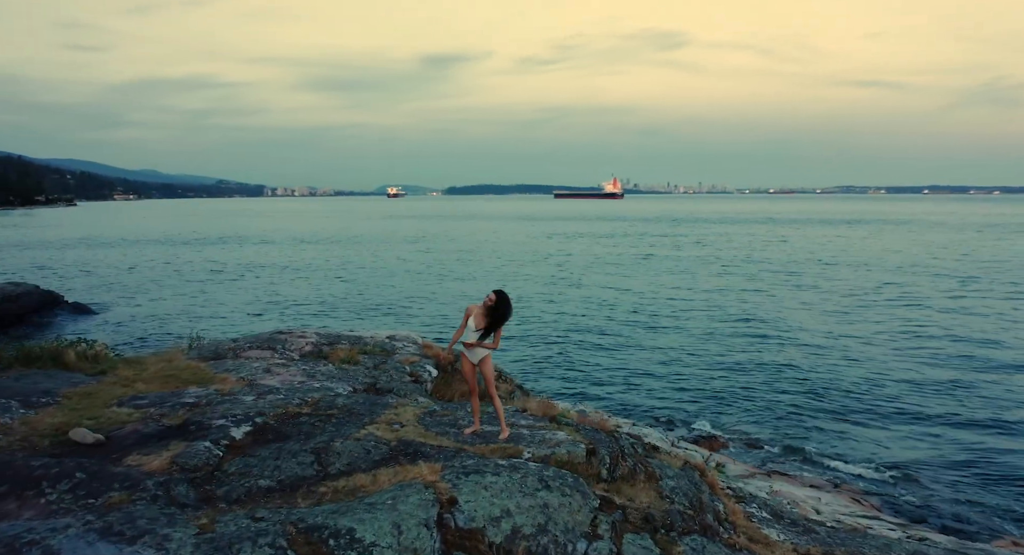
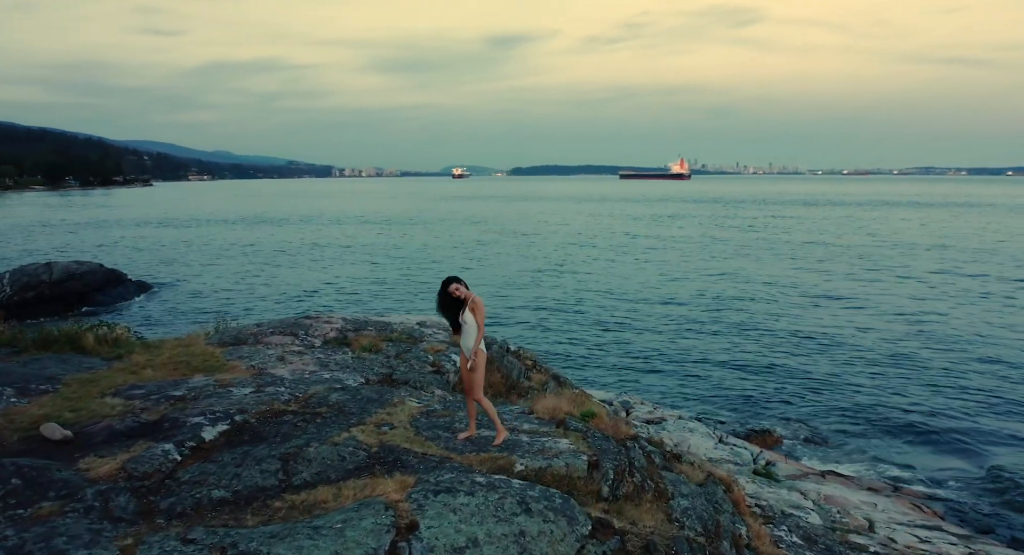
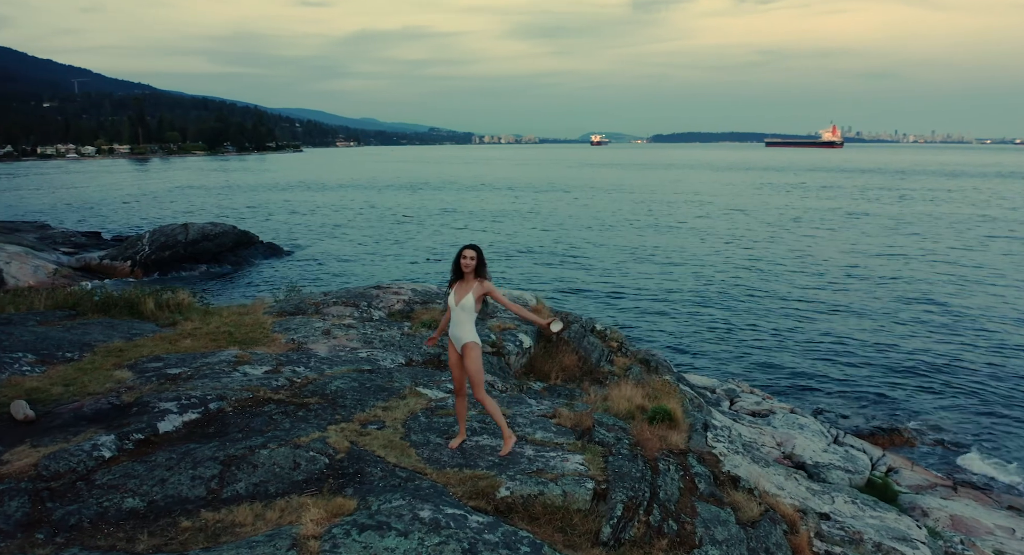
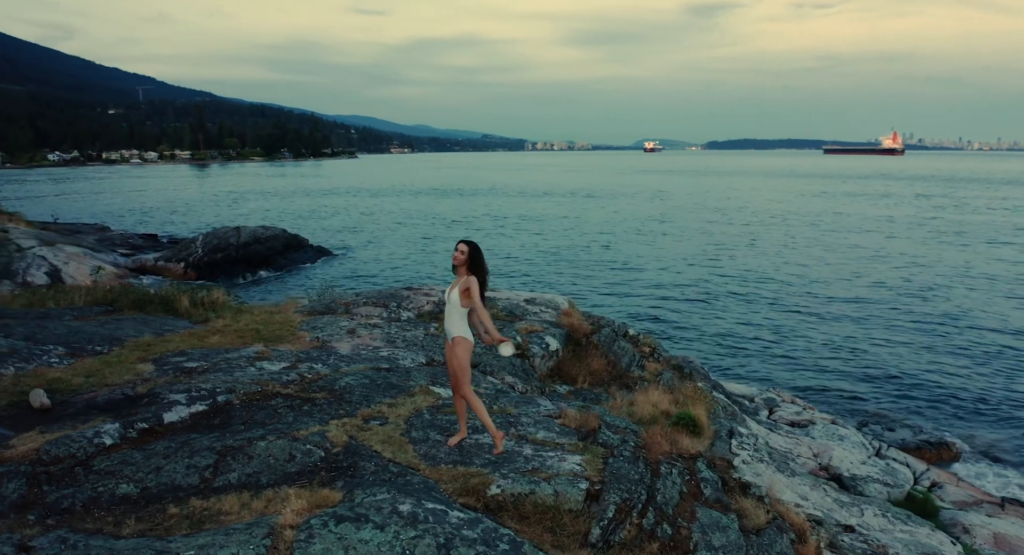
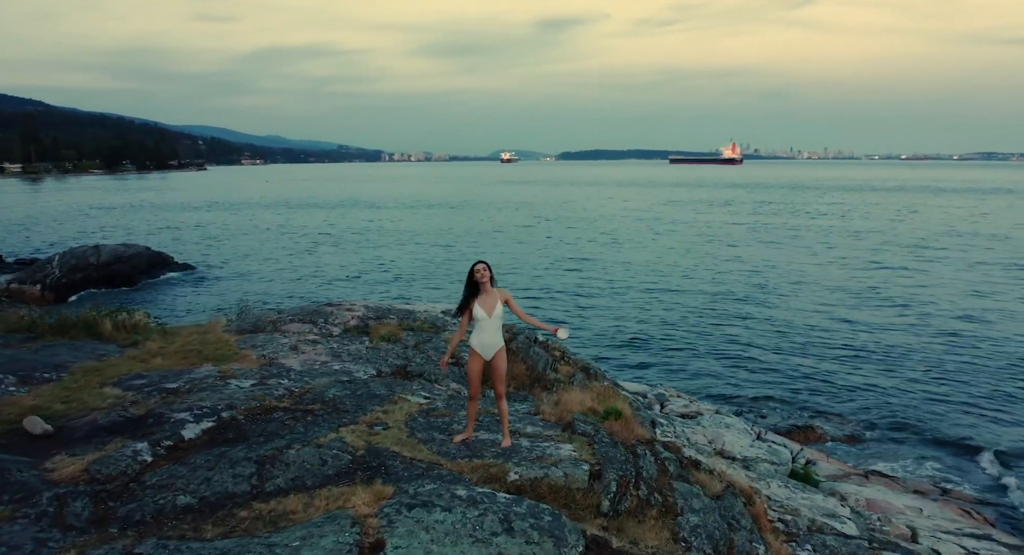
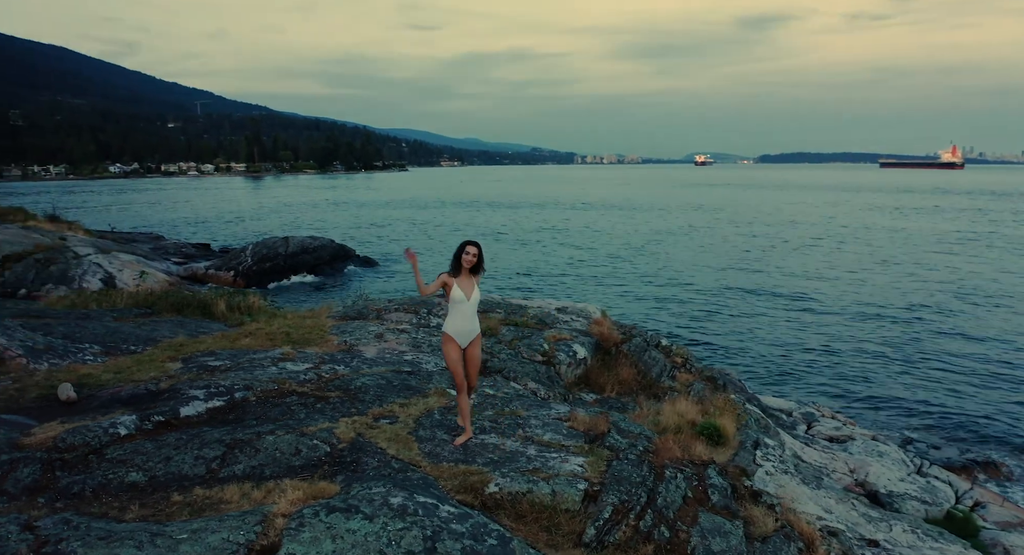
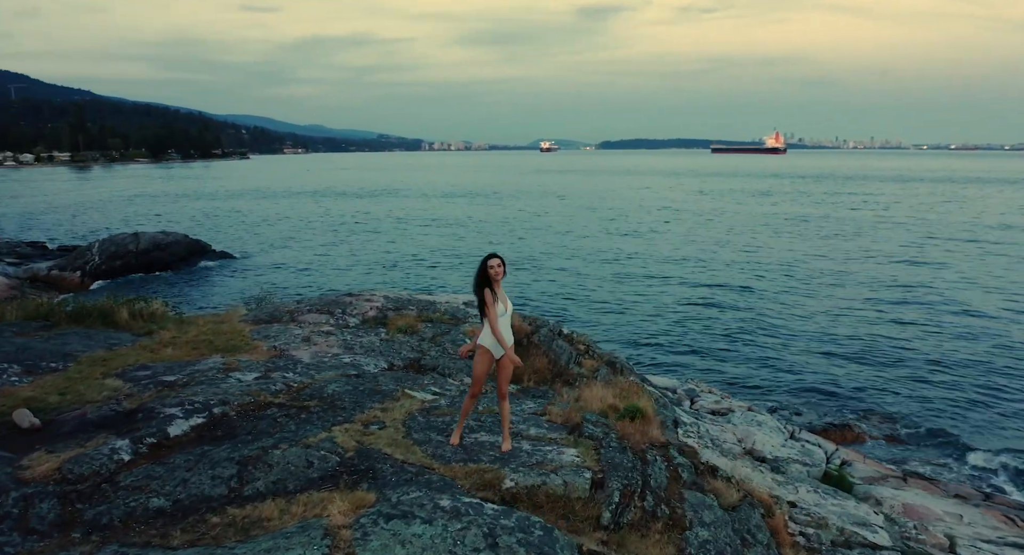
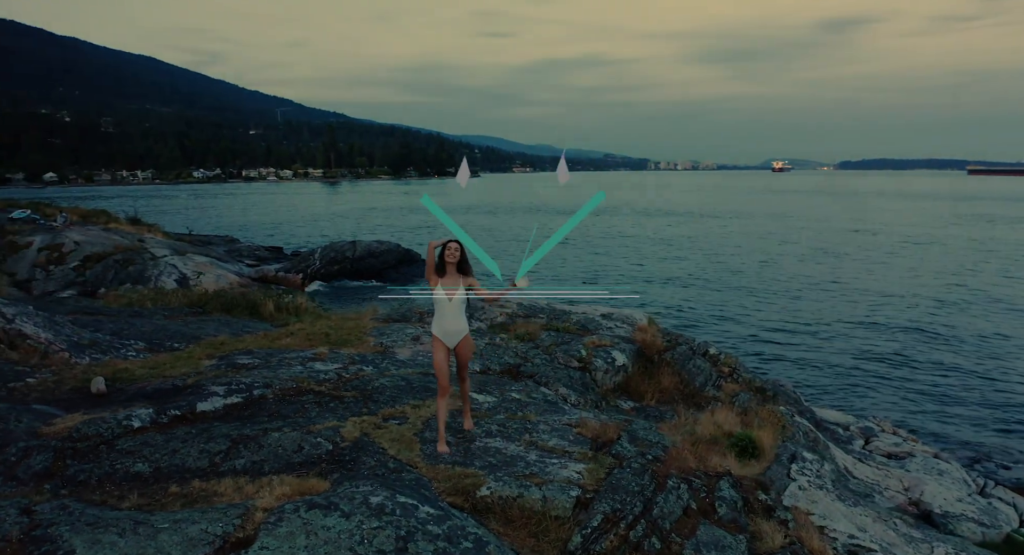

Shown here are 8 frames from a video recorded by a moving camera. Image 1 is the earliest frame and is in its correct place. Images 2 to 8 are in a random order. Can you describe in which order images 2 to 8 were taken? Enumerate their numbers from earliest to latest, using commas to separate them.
2, 5, 7, 3, 4, 6, 8
